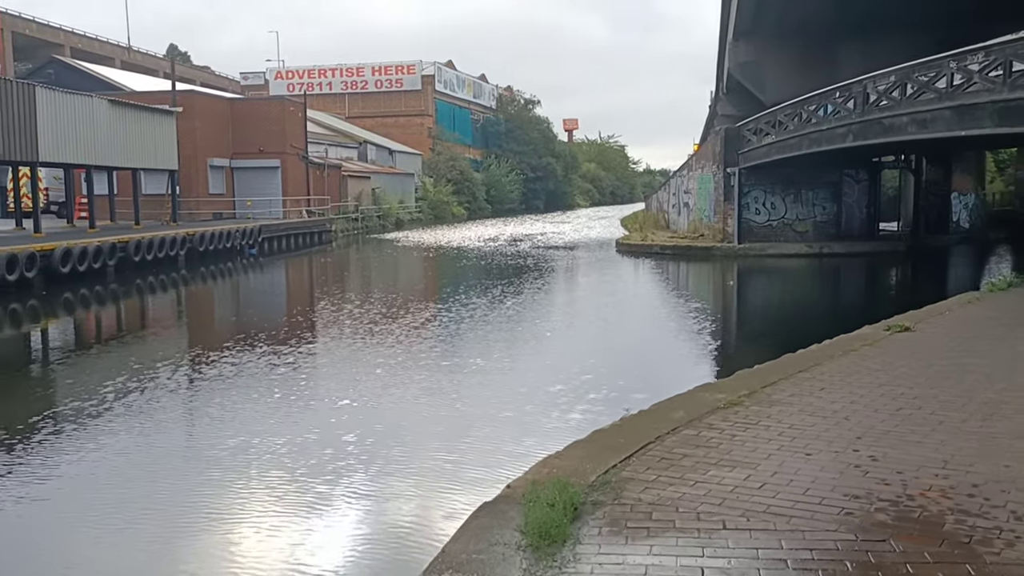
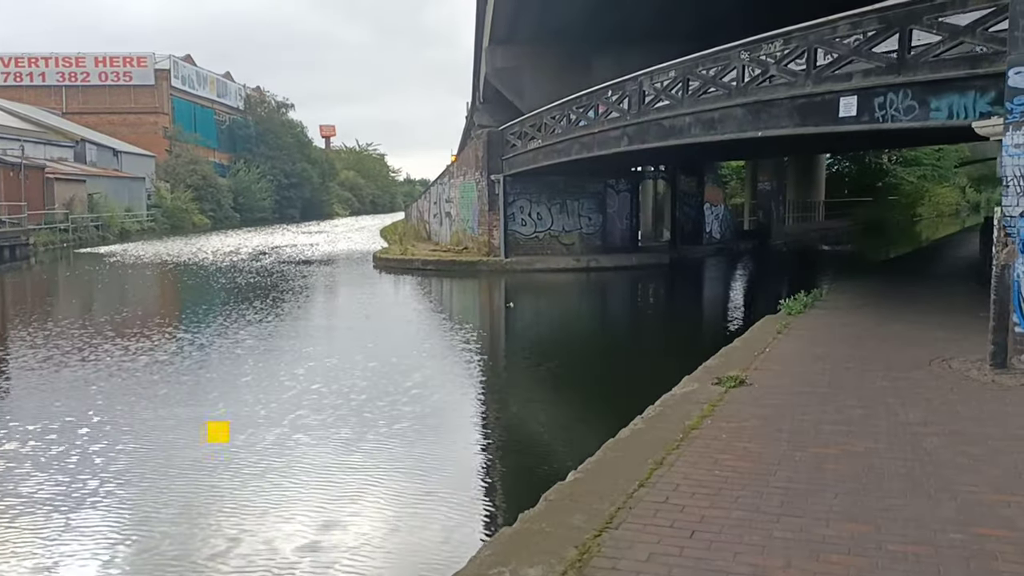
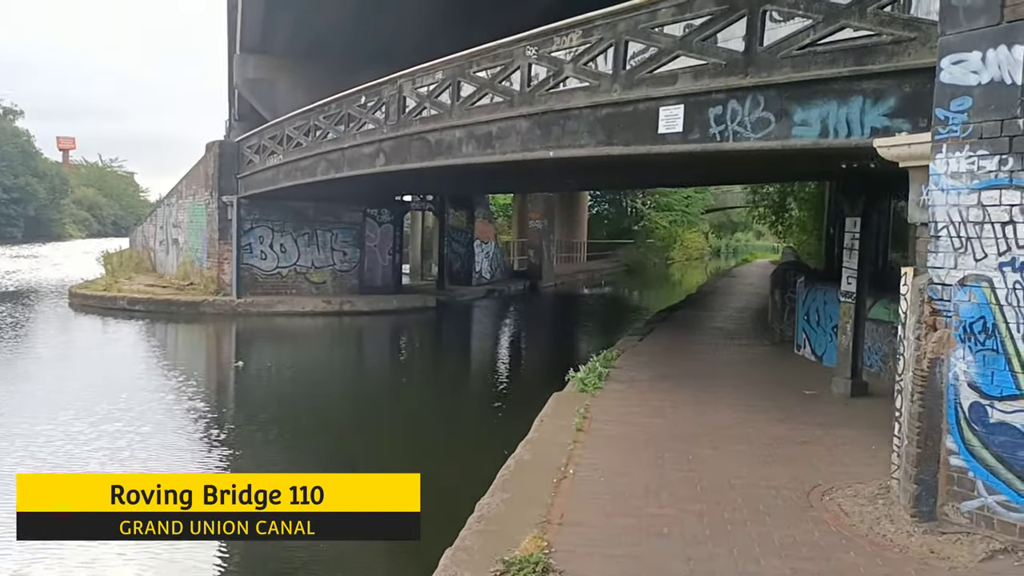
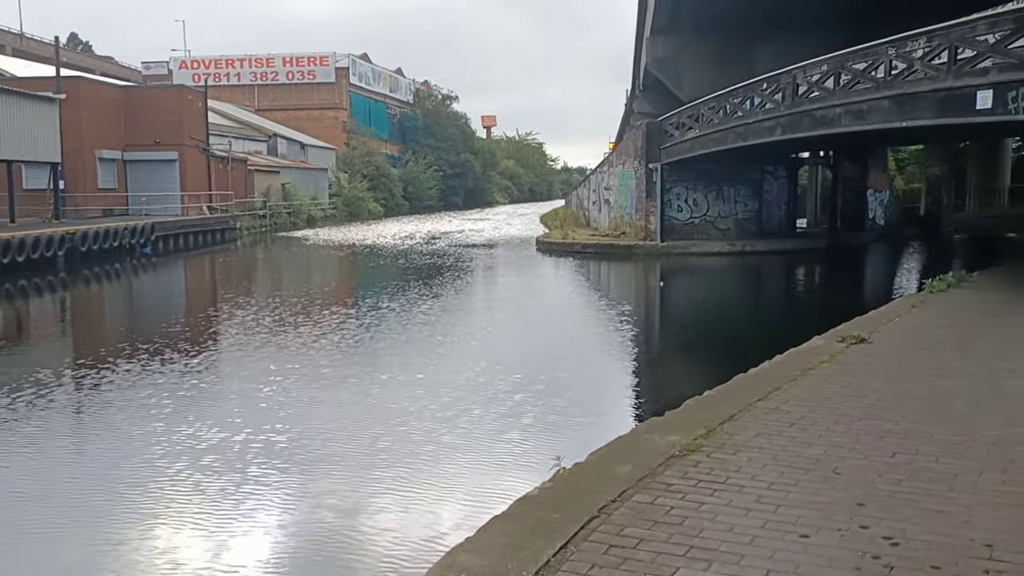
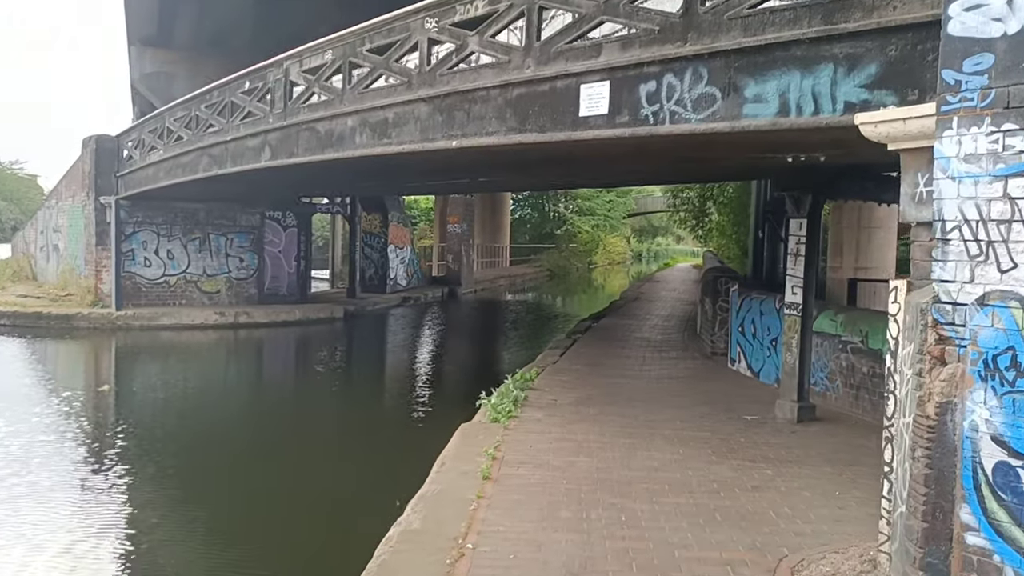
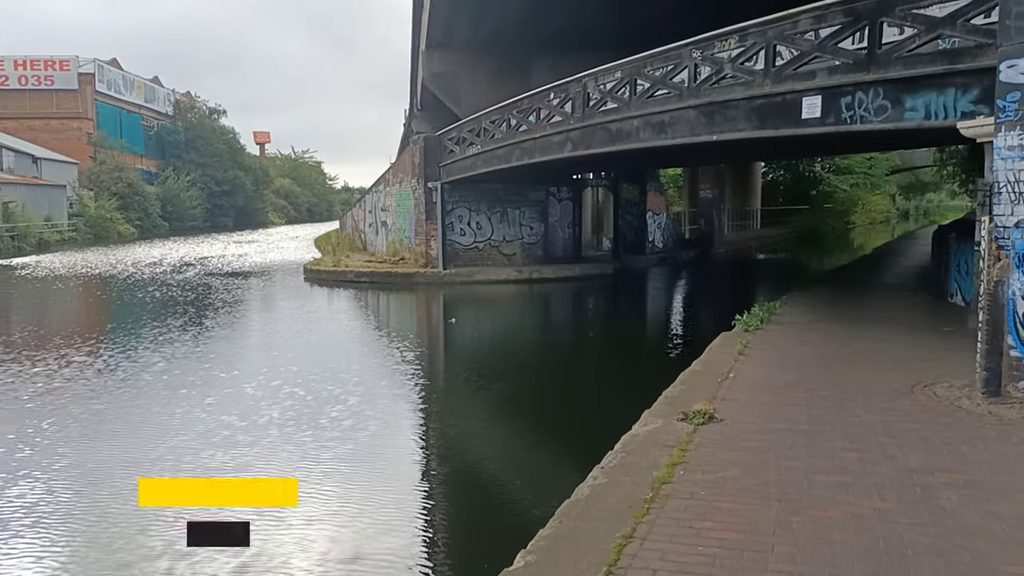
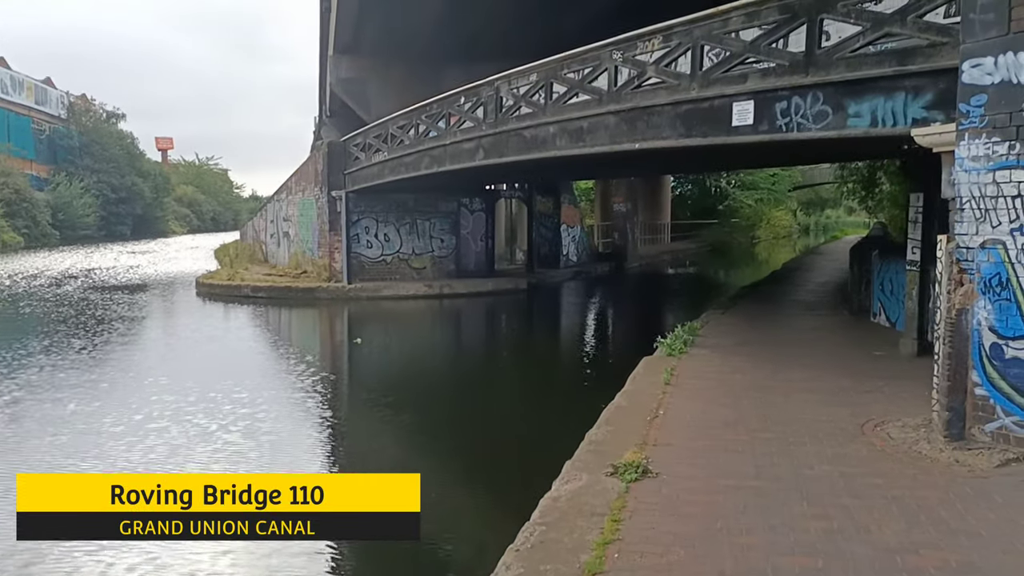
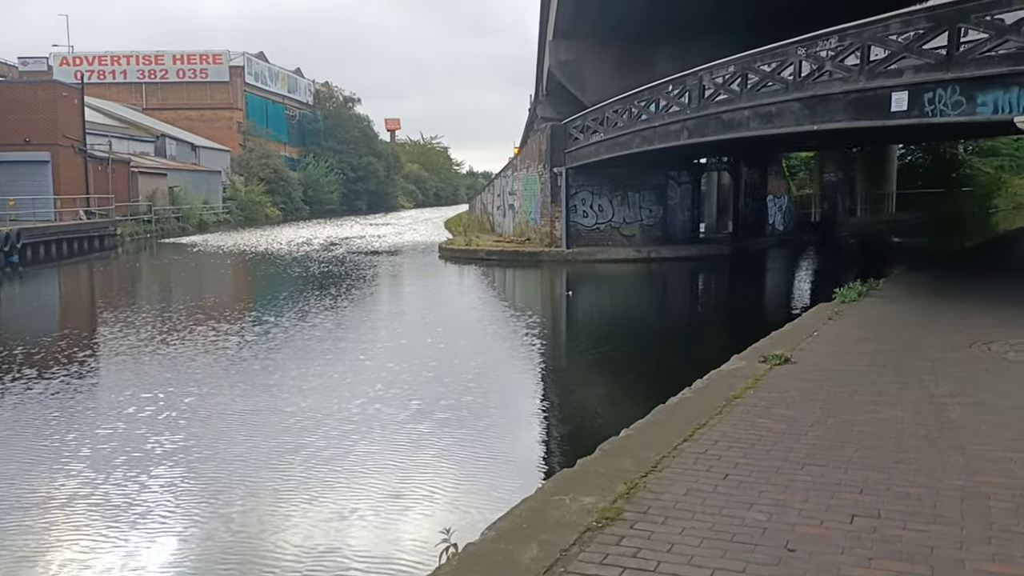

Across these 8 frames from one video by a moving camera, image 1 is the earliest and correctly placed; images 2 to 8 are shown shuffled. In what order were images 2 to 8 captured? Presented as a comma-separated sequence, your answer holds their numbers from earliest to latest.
4, 8, 2, 6, 7, 3, 5
